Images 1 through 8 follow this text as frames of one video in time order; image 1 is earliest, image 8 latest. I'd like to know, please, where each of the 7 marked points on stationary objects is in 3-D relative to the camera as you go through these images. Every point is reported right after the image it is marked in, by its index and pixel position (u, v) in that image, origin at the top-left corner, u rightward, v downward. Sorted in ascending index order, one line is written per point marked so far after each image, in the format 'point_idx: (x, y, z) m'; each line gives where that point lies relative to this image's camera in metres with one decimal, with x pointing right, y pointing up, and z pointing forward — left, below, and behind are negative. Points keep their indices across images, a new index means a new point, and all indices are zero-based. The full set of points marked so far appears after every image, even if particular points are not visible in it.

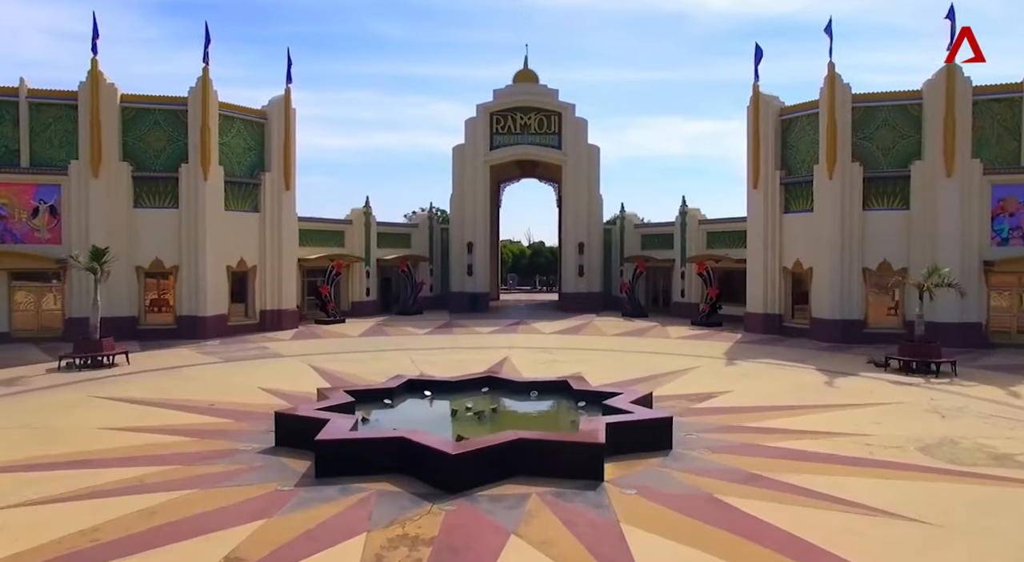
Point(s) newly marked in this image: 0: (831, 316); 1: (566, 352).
0: (+8.8, -1.0, +18.2) m
1: (+1.3, -1.8, +16.5) m
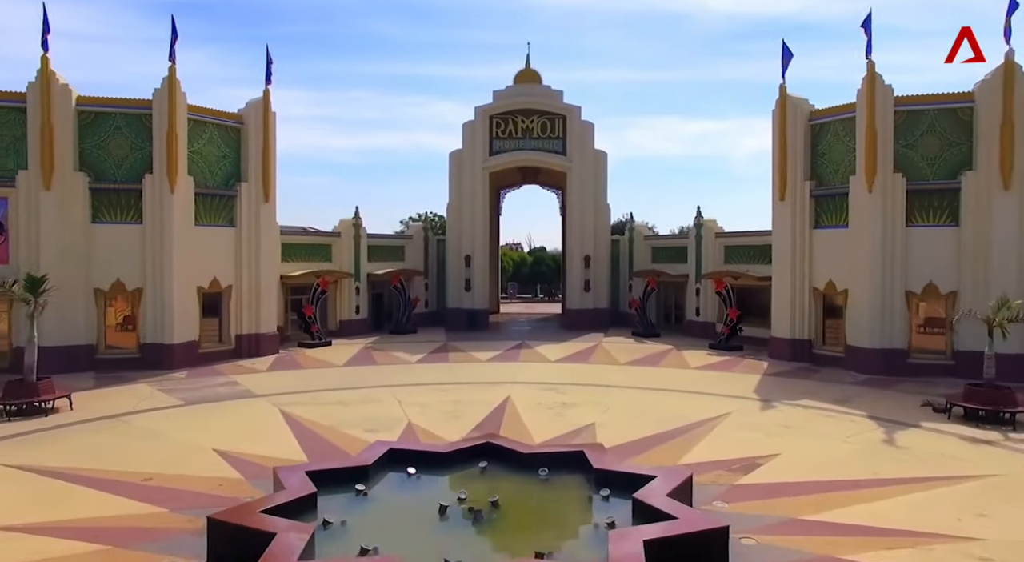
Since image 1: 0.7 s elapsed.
0: (+8.8, -1.6, +16.3) m
1: (+1.4, -2.4, +14.6) m
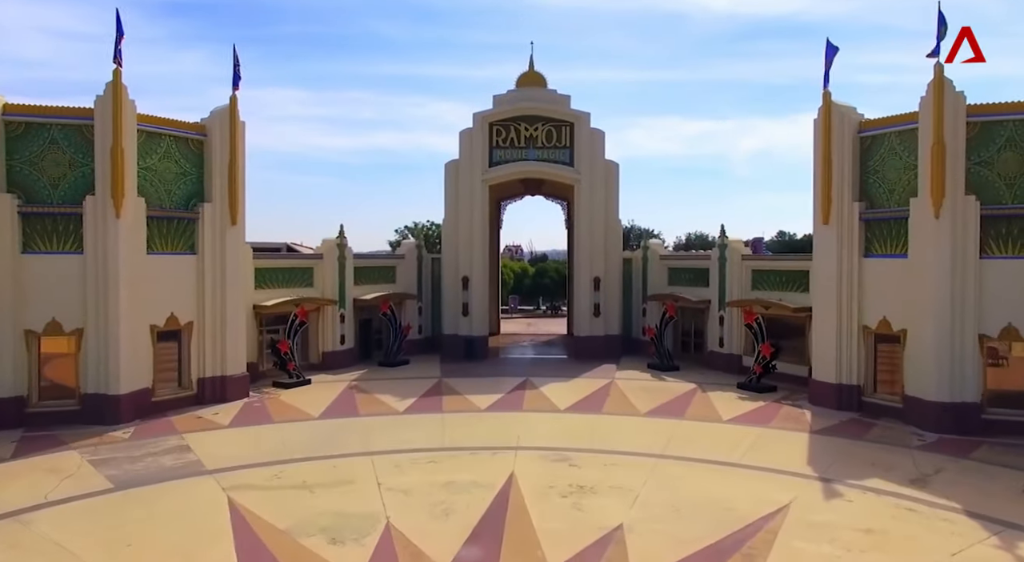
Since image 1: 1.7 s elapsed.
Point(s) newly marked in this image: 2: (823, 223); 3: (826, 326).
0: (+8.9, -2.4, +13.8) m
1: (+1.5, -3.2, +12.2) m
2: (+7.6, +1.4, +16.2) m
3: (+7.7, -1.1, +16.2) m
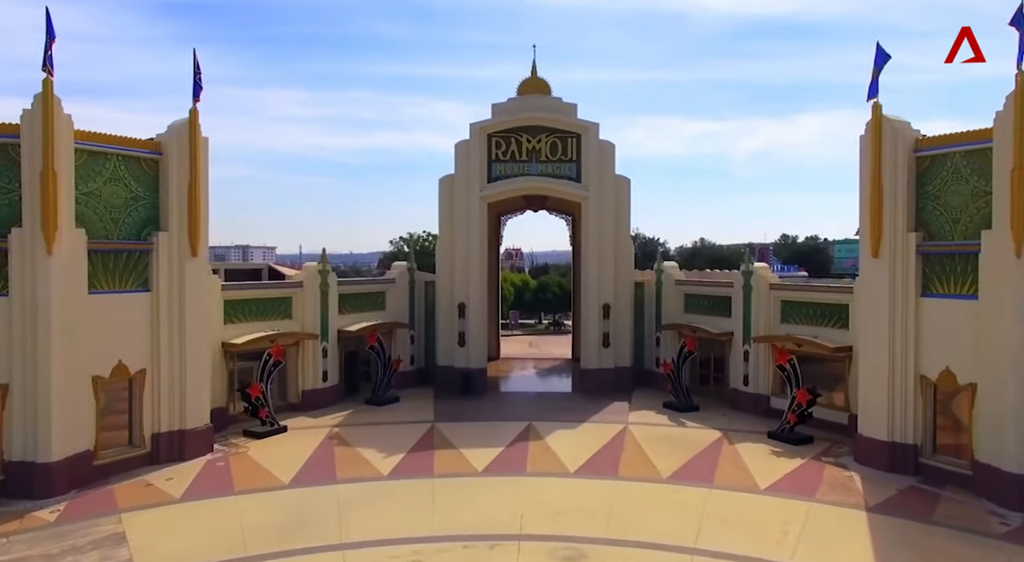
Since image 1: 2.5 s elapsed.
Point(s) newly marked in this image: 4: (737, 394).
0: (+8.9, -3.3, +11.7) m
1: (+1.5, -4.1, +10.0) m
2: (+7.7, +0.5, +14.0) m
3: (+7.7, -2.0, +14.0) m
4: (+6.6, -3.3, +19.5) m
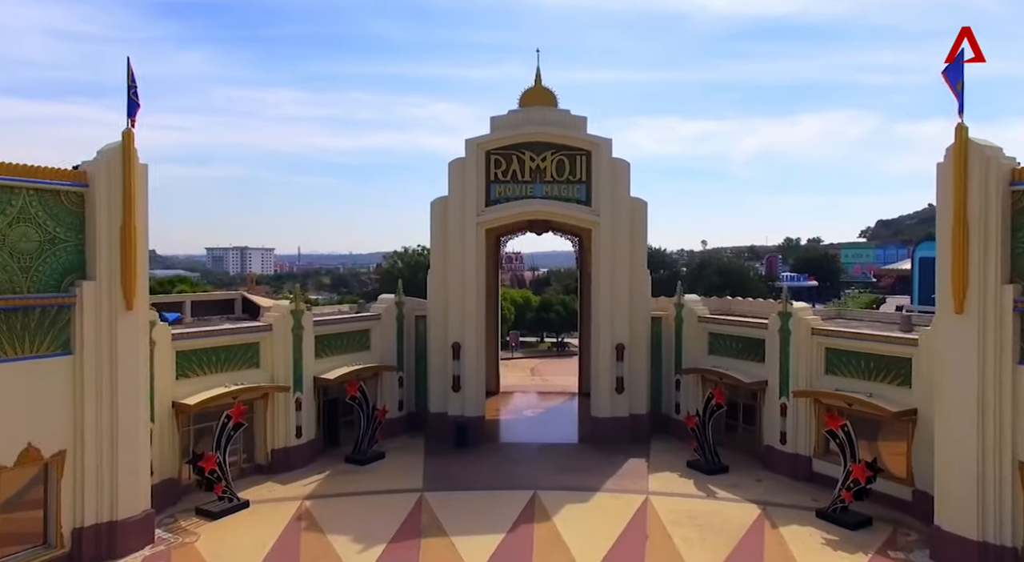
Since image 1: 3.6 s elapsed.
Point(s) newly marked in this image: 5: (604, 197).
0: (+9.0, -4.4, +9.1) m
1: (+1.5, -5.2, +7.4) m
2: (+7.7, -0.5, +11.5) m
3: (+7.8, -3.1, +11.5) m
4: (+6.7, -4.4, +16.9) m
5: (+2.6, +2.4, +19.1) m
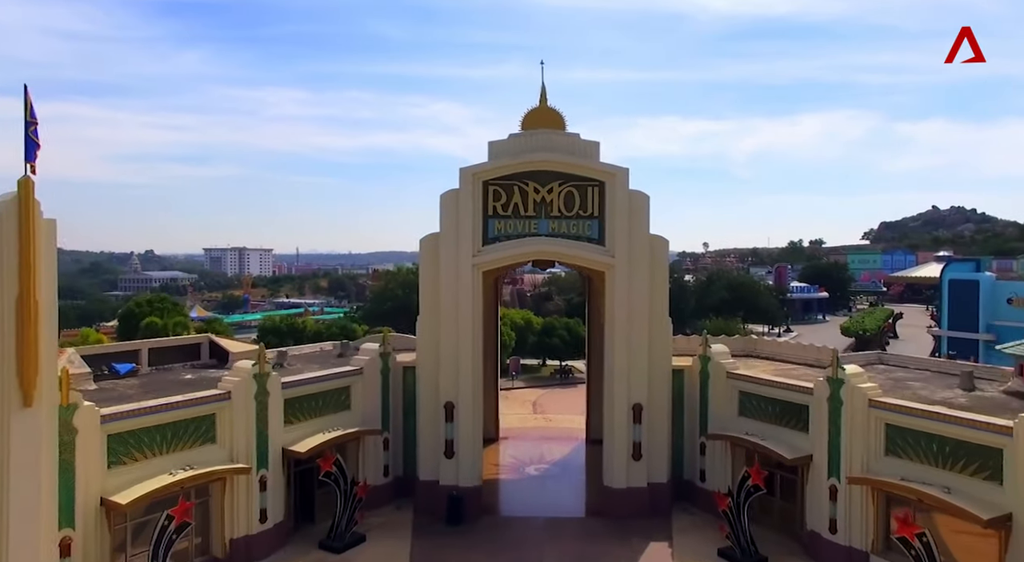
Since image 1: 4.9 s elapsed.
0: (+9.0, -5.7, +6.6) m
1: (+1.6, -6.5, +4.9) m
2: (+7.7, -1.8, +8.9) m
3: (+7.8, -4.3, +8.9) m
4: (+6.7, -5.7, +14.3) m
5: (+2.7, +1.2, +16.5) m
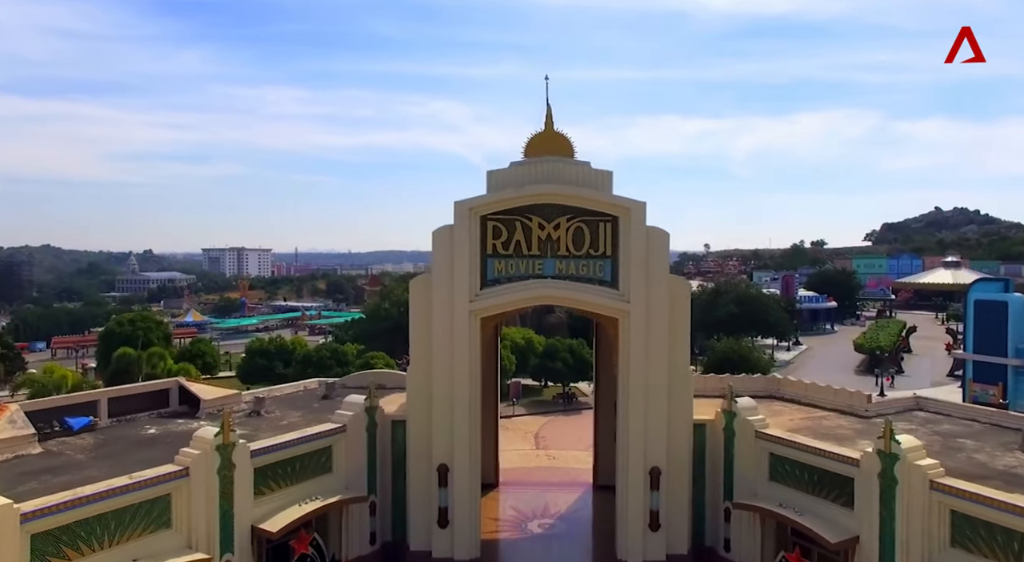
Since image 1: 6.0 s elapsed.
0: (+9.0, -6.8, +4.6) m
1: (+1.6, -7.6, +3.0) m
2: (+7.8, -2.9, +7.0) m
3: (+7.9, -5.4, +7.0) m
4: (+6.7, -6.7, +12.4) m
5: (+2.7, +0.1, +14.6) m
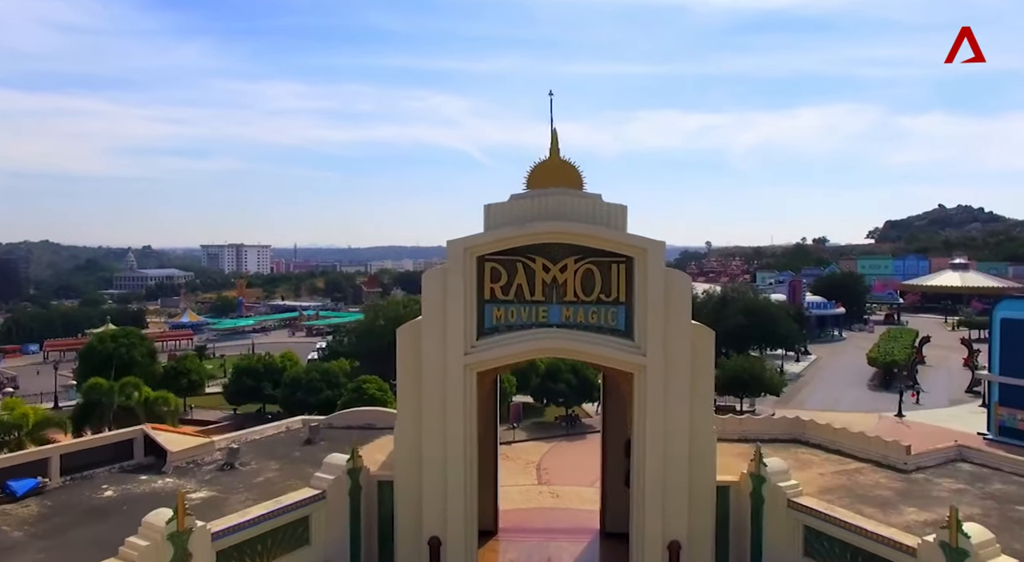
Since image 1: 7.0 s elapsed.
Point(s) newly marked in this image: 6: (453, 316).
0: (+9.1, -7.8, +2.9) m
1: (+1.6, -8.6, +1.2) m
2: (+7.8, -3.9, +5.2) m
3: (+7.9, -6.5, +5.2) m
4: (+6.7, -7.7, +10.7) m
5: (+2.7, -0.9, +12.8) m
6: (-1.2, -0.6, +12.9) m
